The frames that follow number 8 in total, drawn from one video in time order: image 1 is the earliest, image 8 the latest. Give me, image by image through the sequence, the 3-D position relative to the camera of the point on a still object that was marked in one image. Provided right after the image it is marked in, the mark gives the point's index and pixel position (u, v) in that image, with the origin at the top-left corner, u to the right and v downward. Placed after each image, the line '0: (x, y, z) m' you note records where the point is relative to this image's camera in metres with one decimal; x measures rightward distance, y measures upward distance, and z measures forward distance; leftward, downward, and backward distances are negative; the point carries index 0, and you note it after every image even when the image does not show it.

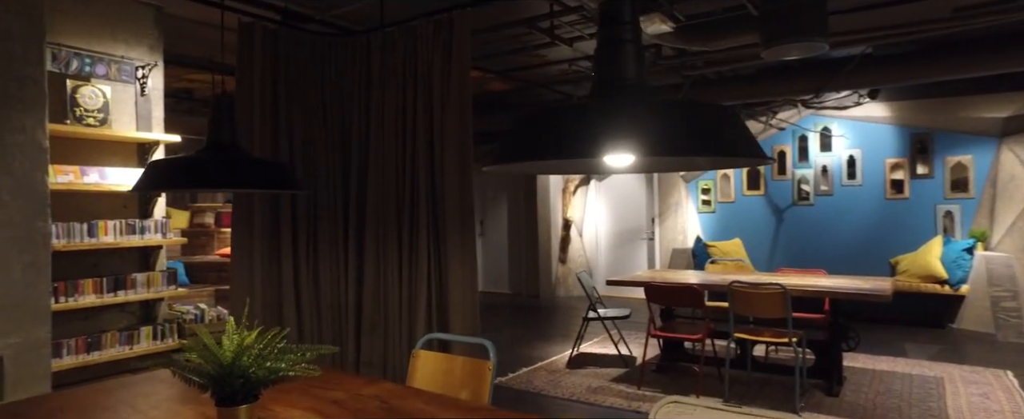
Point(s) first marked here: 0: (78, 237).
0: (-2.4, -0.2, +3.6) m
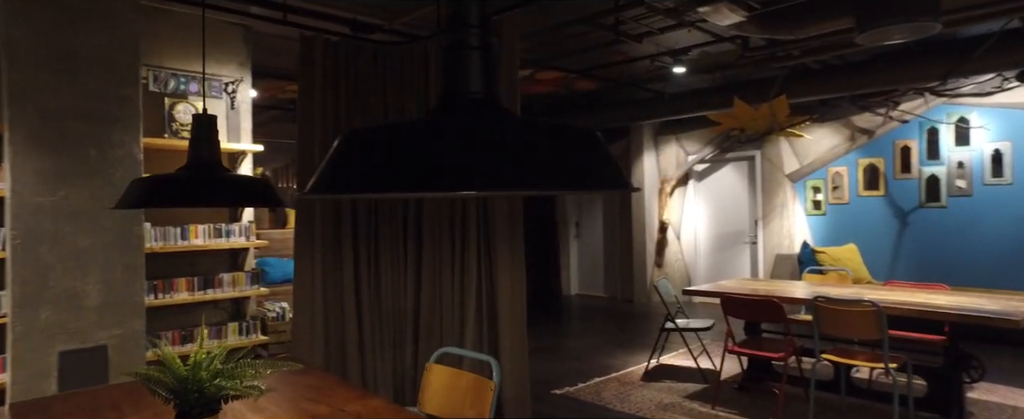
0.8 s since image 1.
0: (-2.1, -0.2, +4.0) m
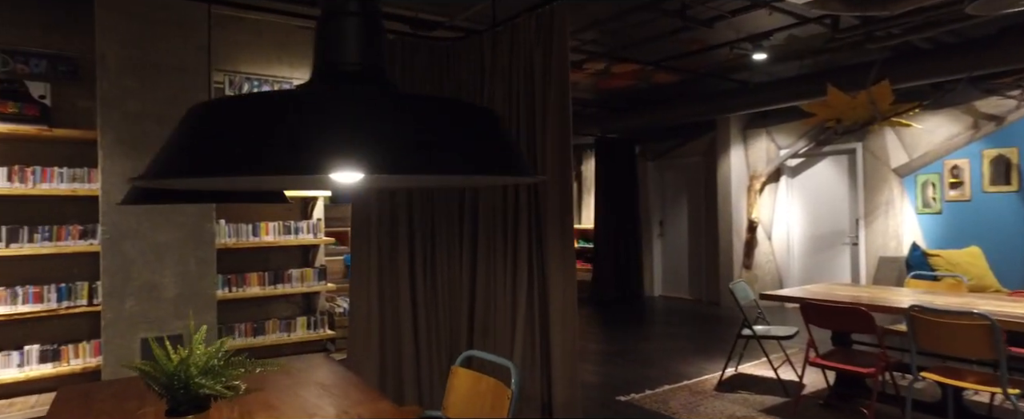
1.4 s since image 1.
0: (-1.7, -0.2, +4.2) m
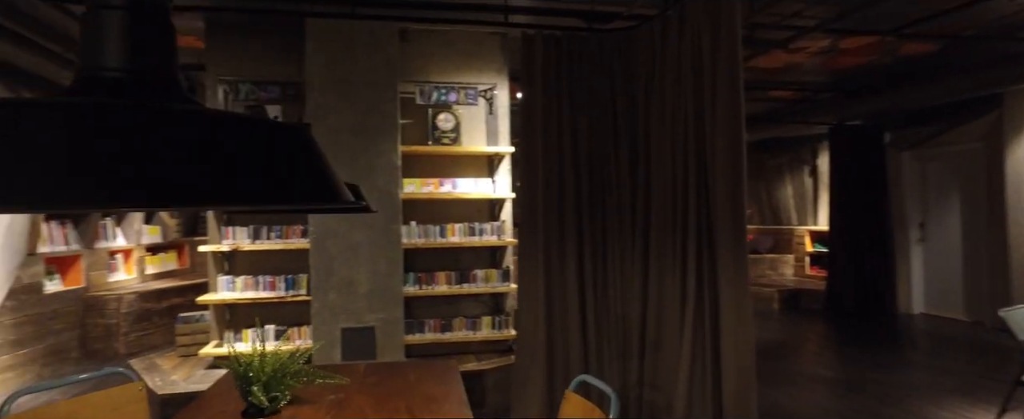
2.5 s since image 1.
0: (-0.5, -0.2, +4.5) m
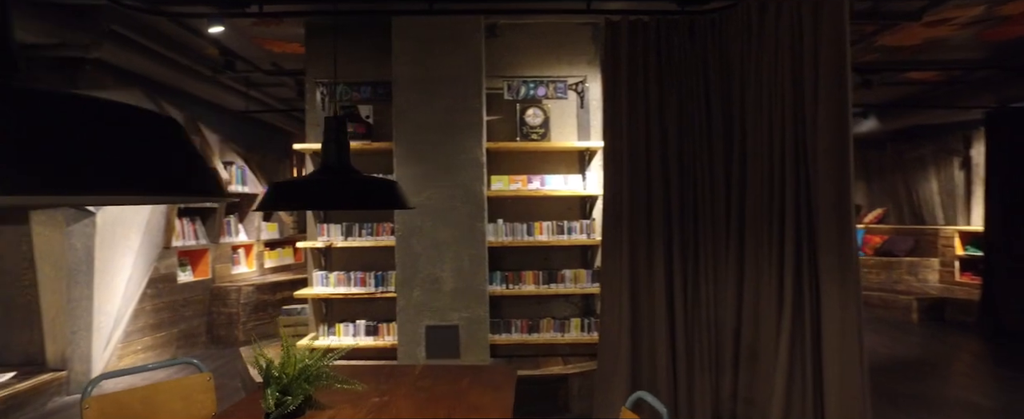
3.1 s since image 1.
0: (+0.1, -0.2, +4.4) m
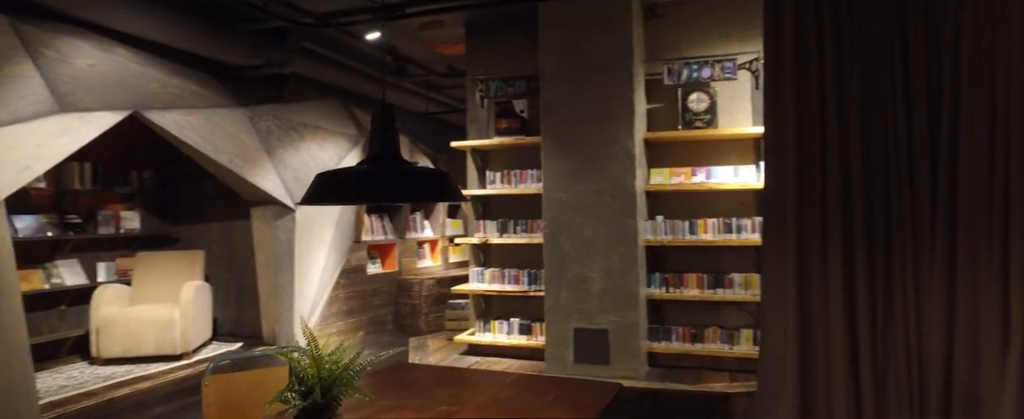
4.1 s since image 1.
0: (+1.0, -0.1, +3.9) m
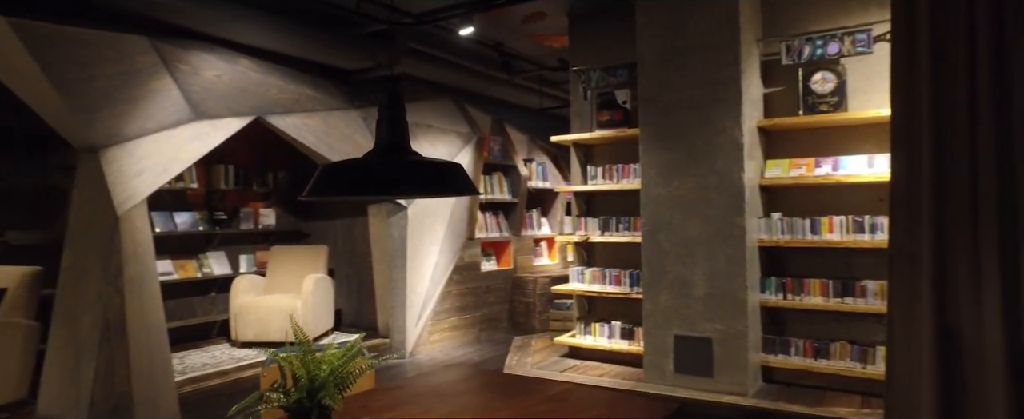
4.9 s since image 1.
0: (+1.6, -0.1, +3.5) m
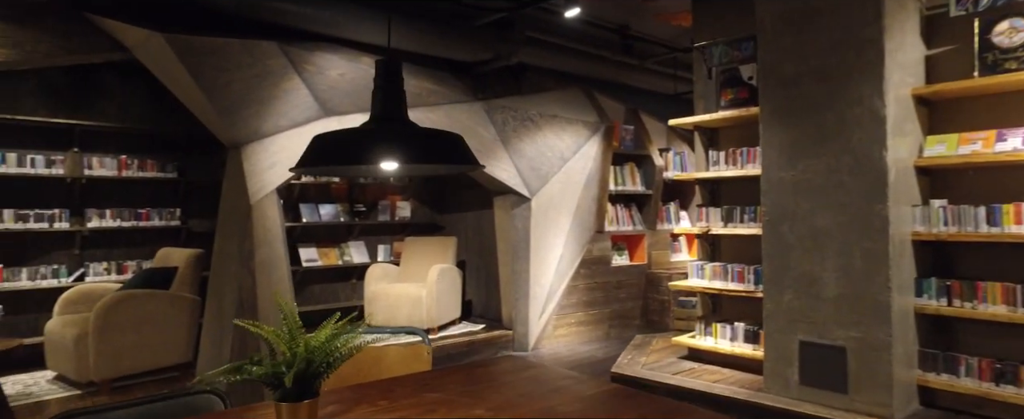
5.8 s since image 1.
0: (+2.0, -0.1, +2.8) m
